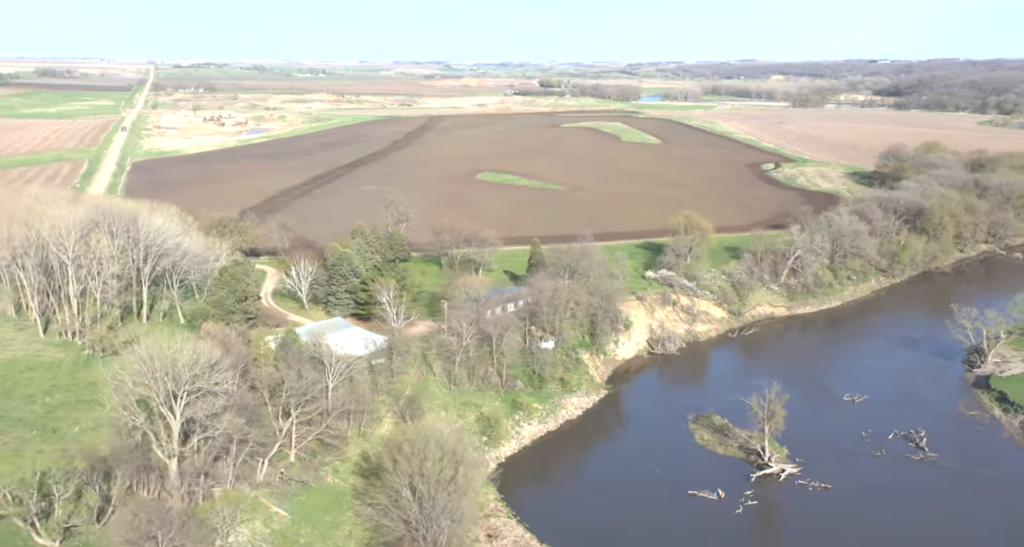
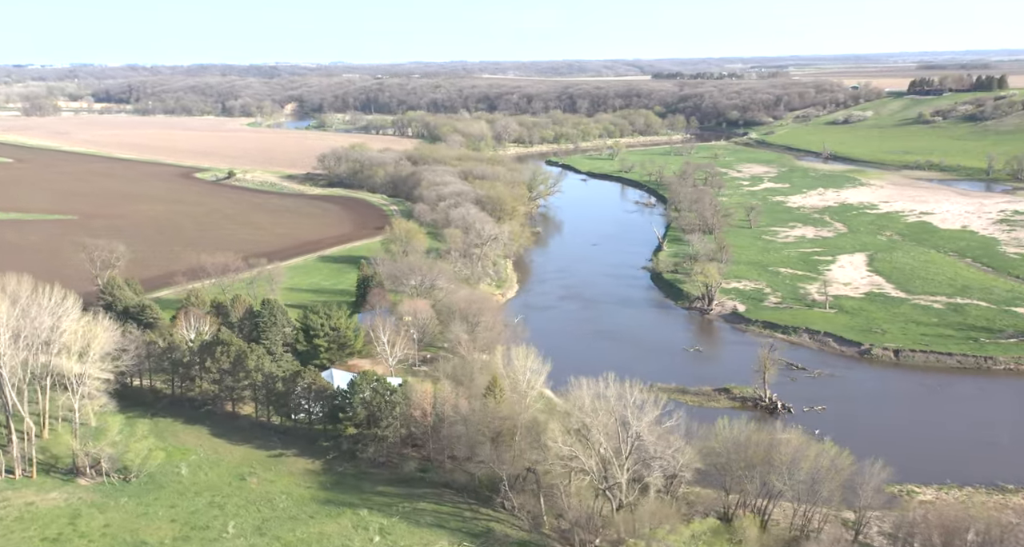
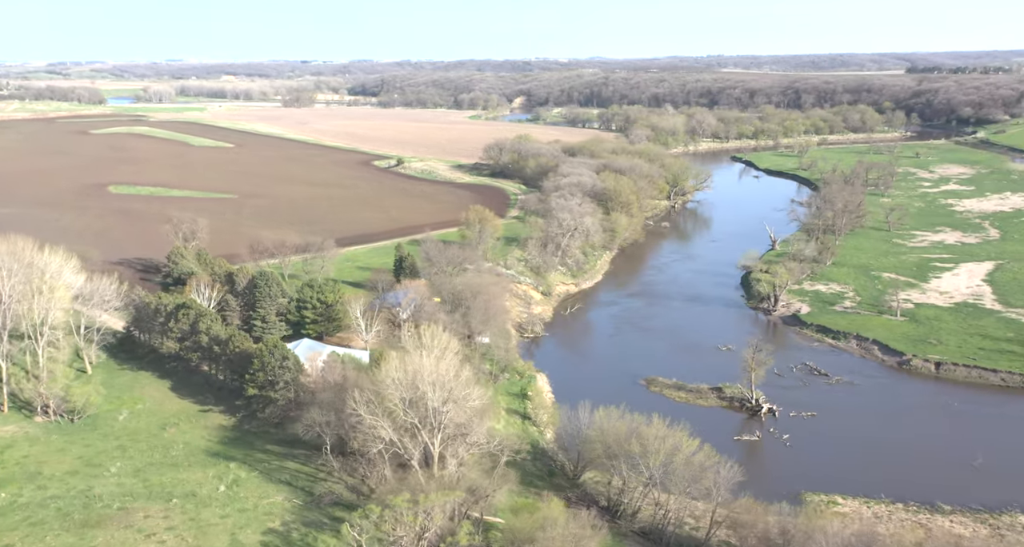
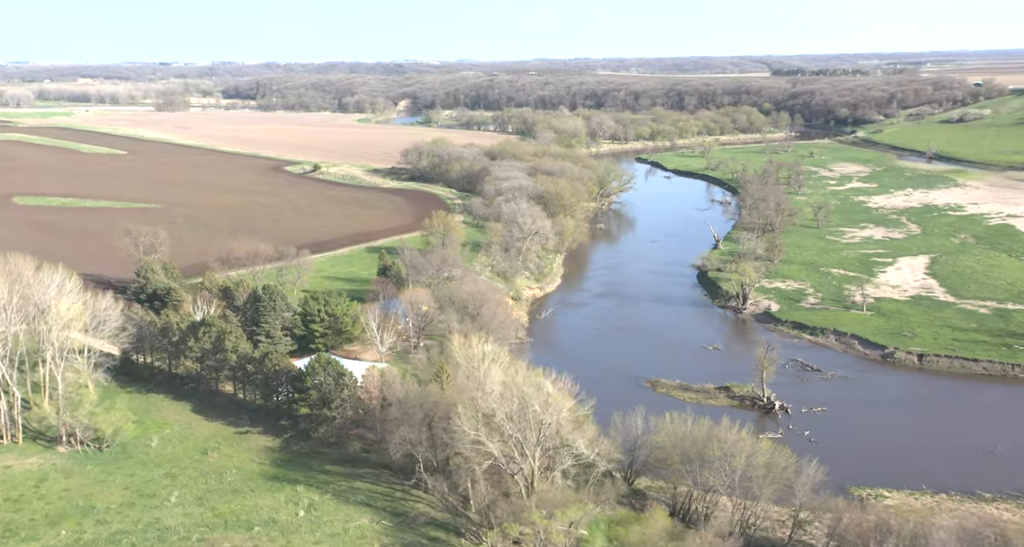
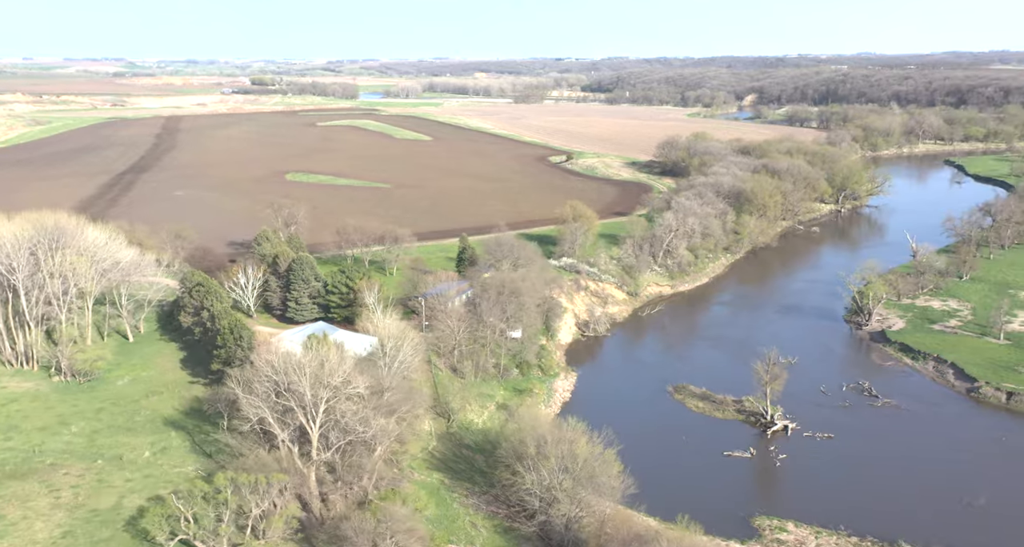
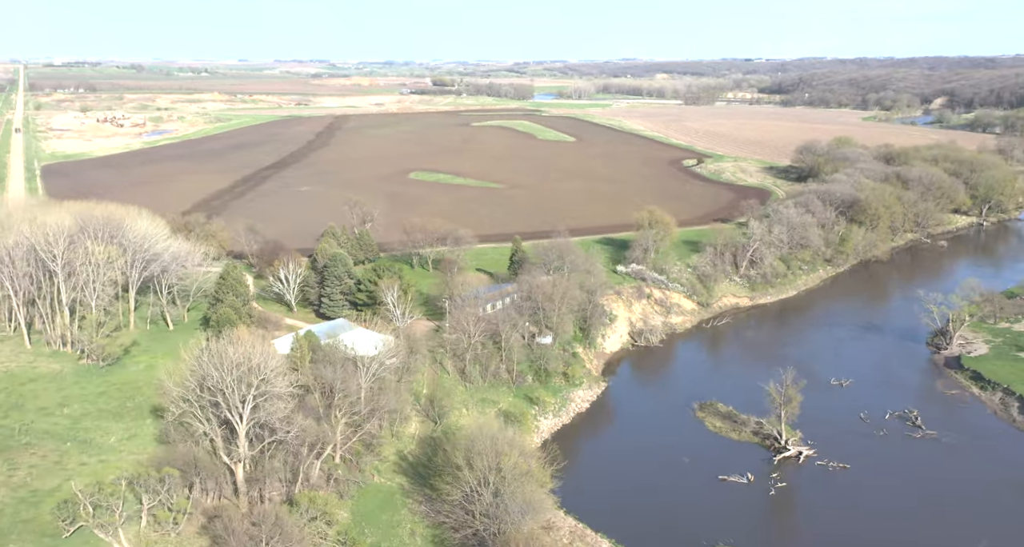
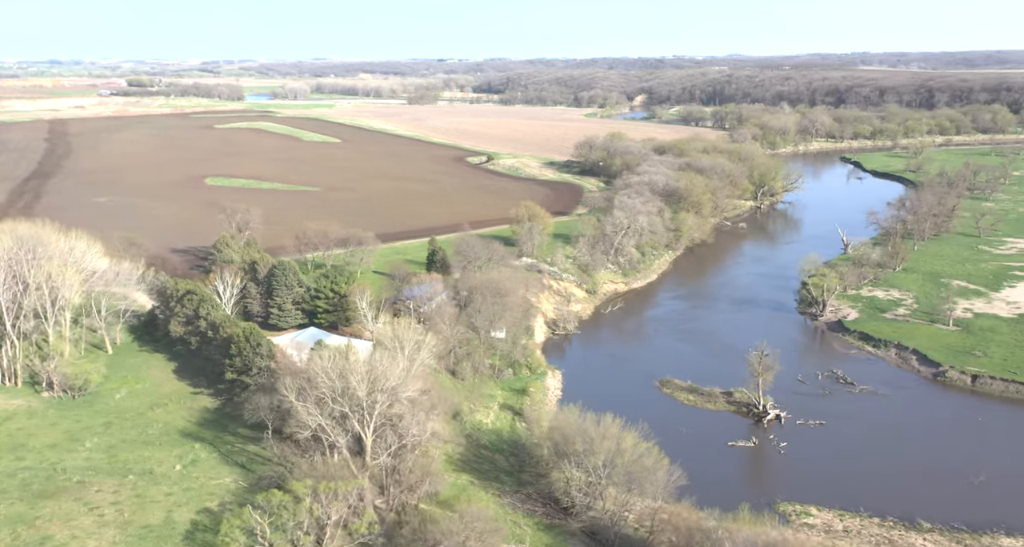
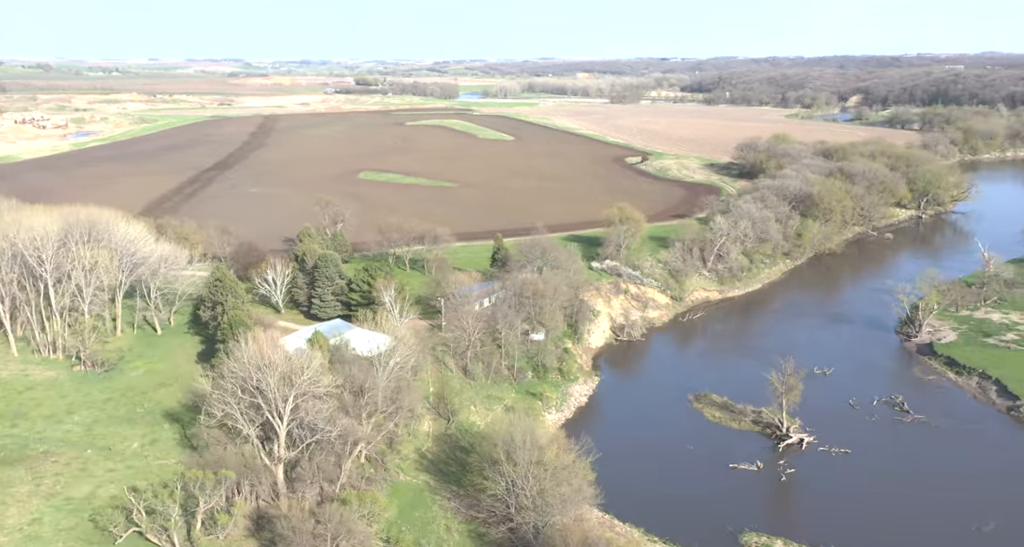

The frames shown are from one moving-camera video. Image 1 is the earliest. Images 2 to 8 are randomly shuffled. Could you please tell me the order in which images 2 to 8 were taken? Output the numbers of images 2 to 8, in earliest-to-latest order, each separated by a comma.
6, 8, 5, 7, 3, 4, 2
